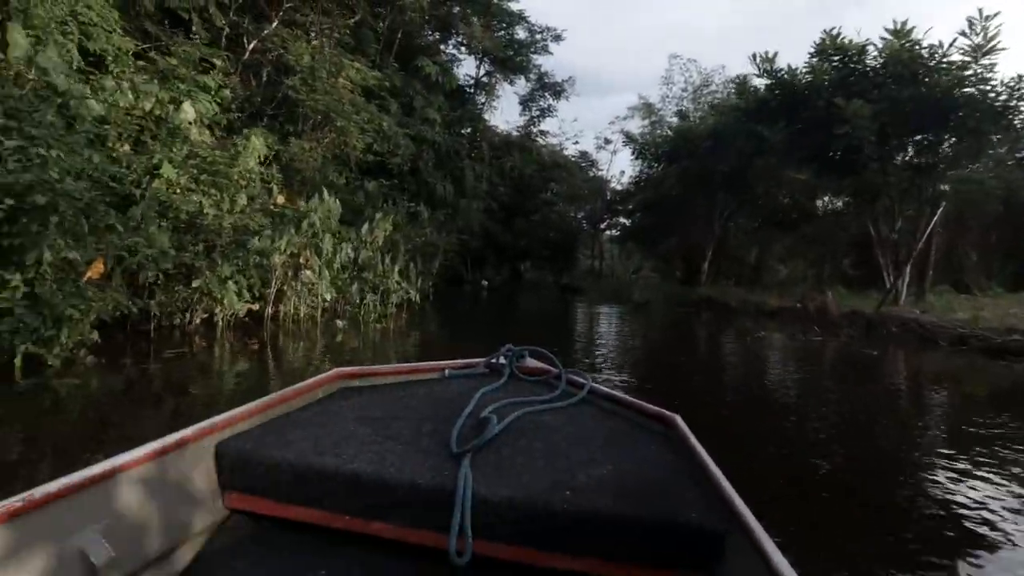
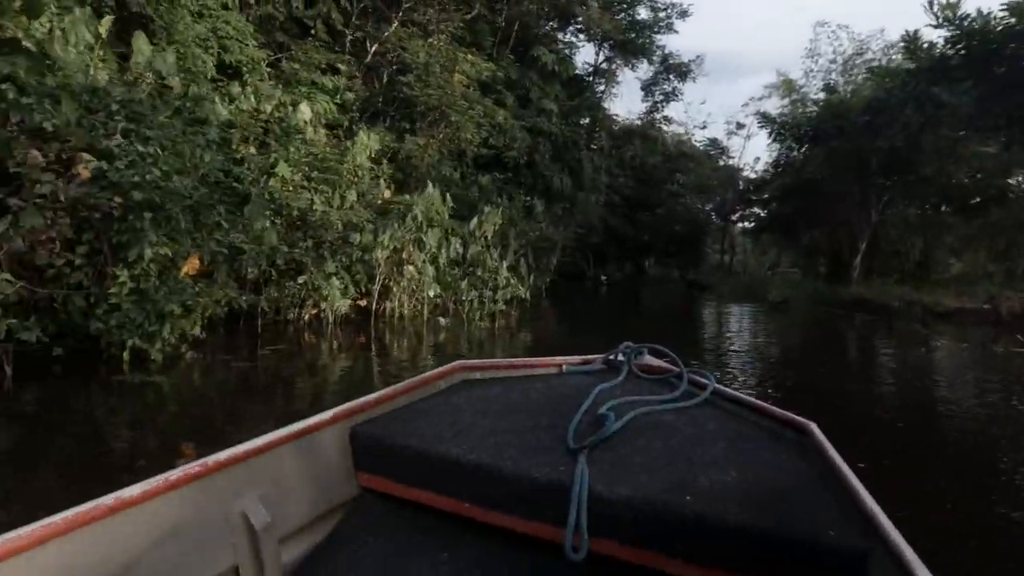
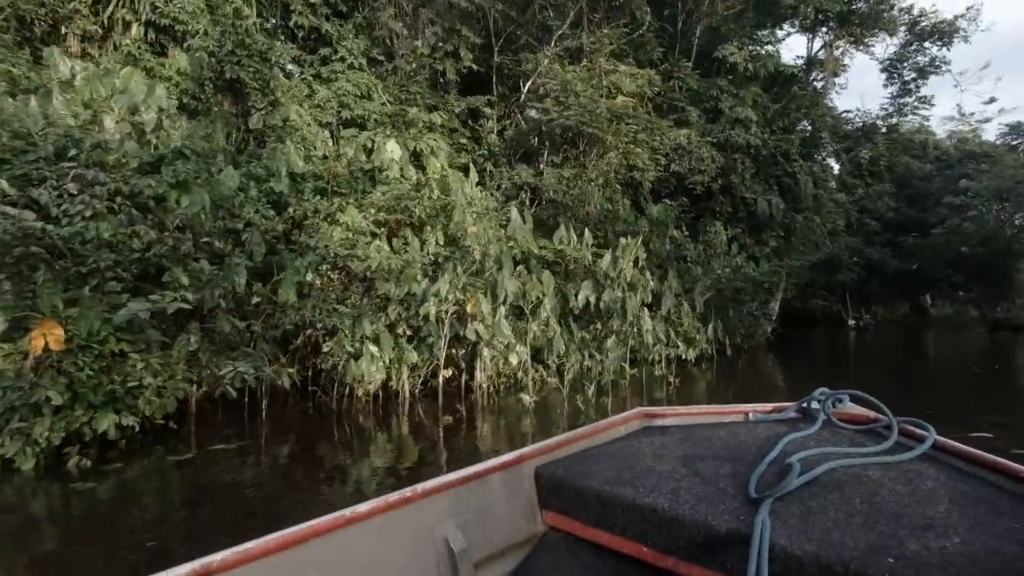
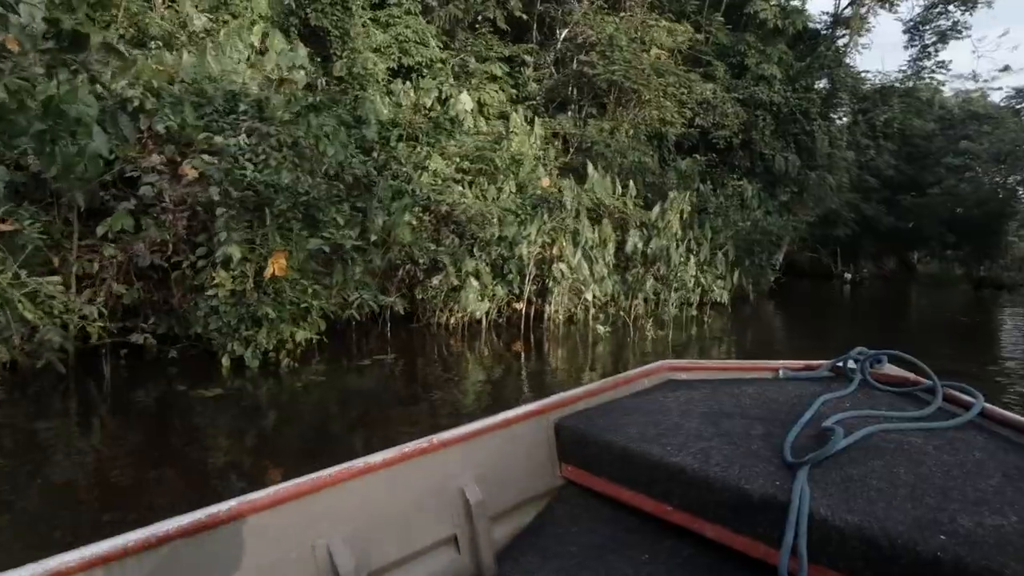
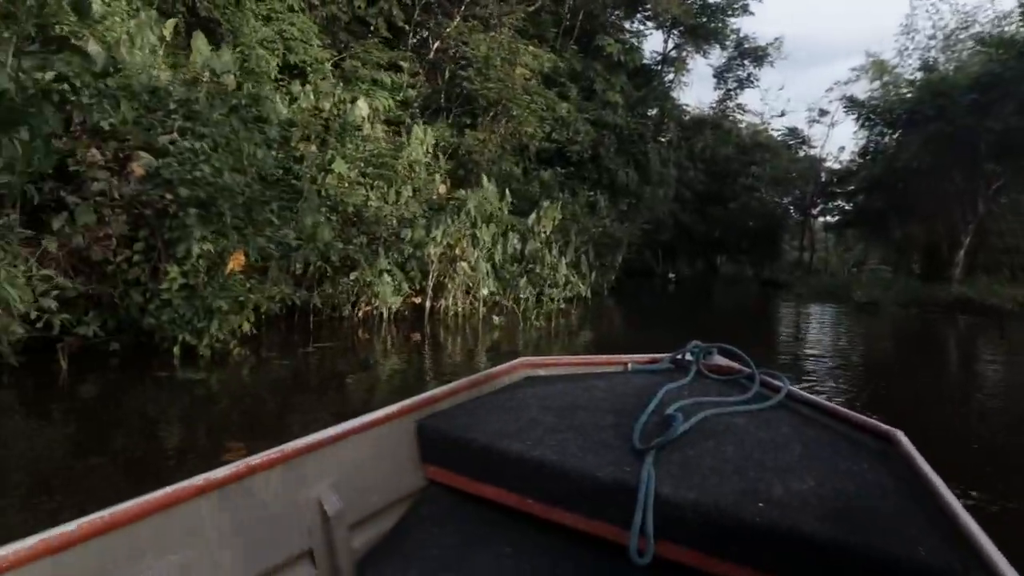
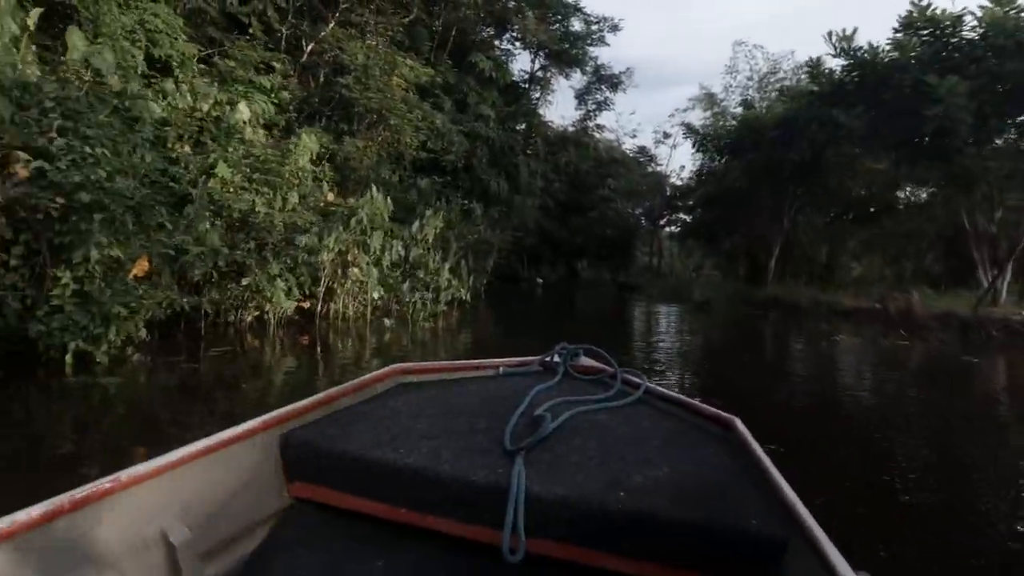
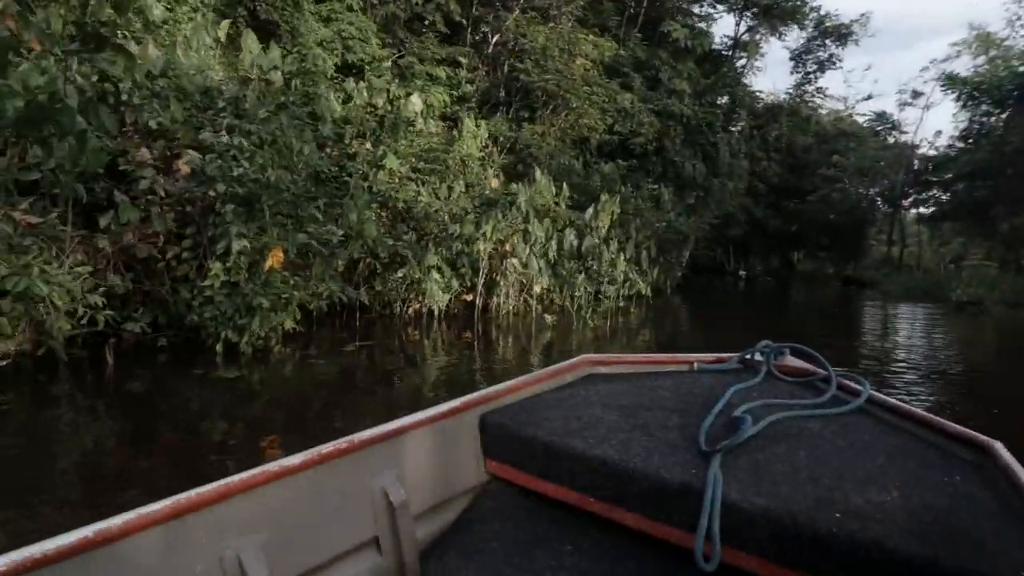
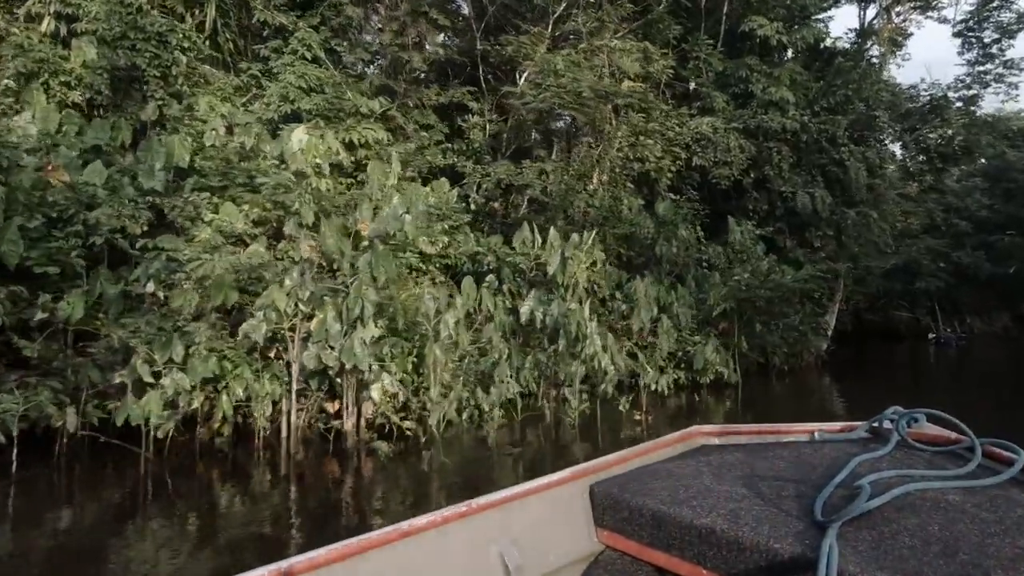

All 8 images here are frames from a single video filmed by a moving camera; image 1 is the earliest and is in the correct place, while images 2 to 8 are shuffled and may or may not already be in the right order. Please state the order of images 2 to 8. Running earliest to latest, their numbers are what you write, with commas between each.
6, 2, 5, 7, 4, 3, 8
